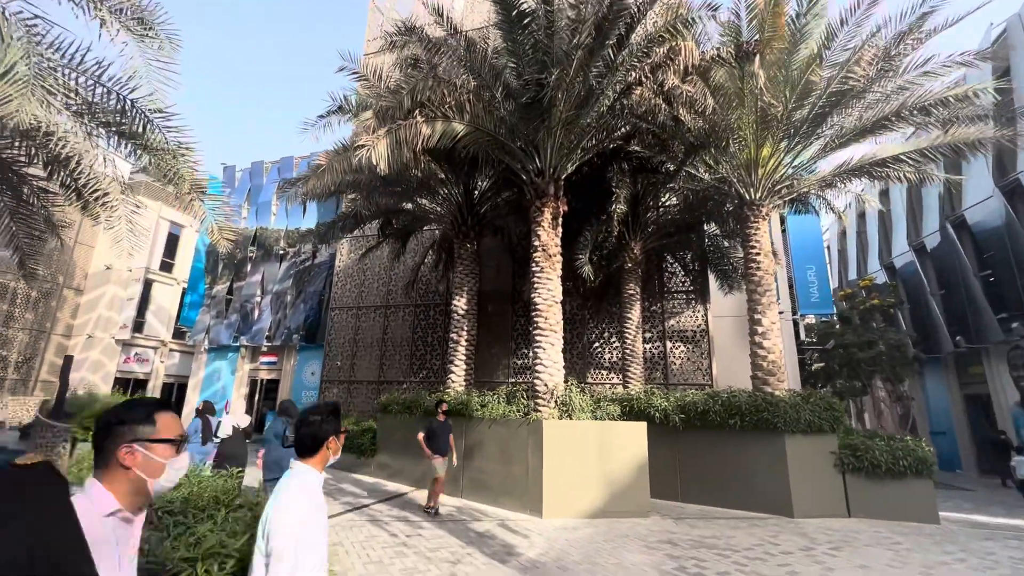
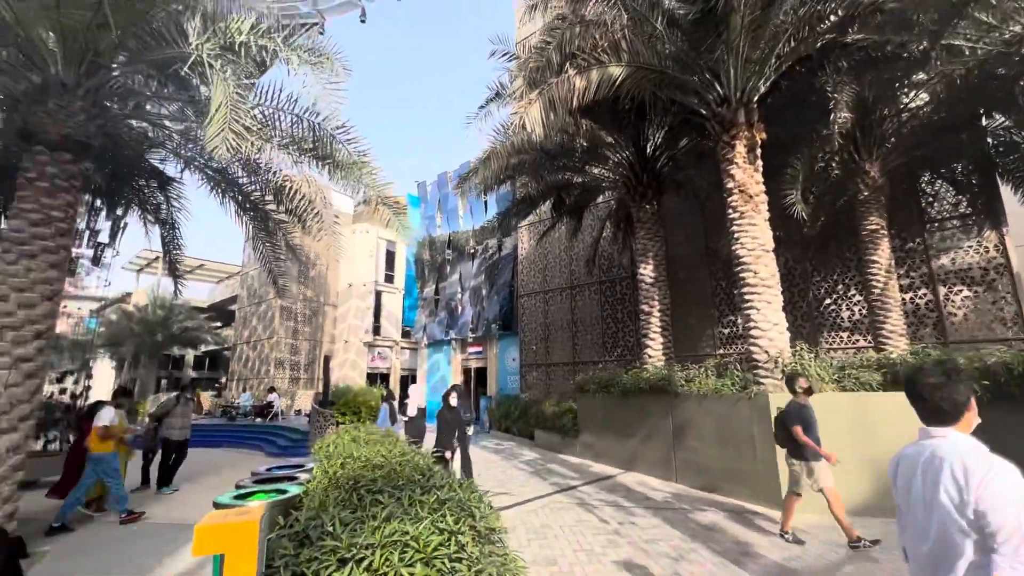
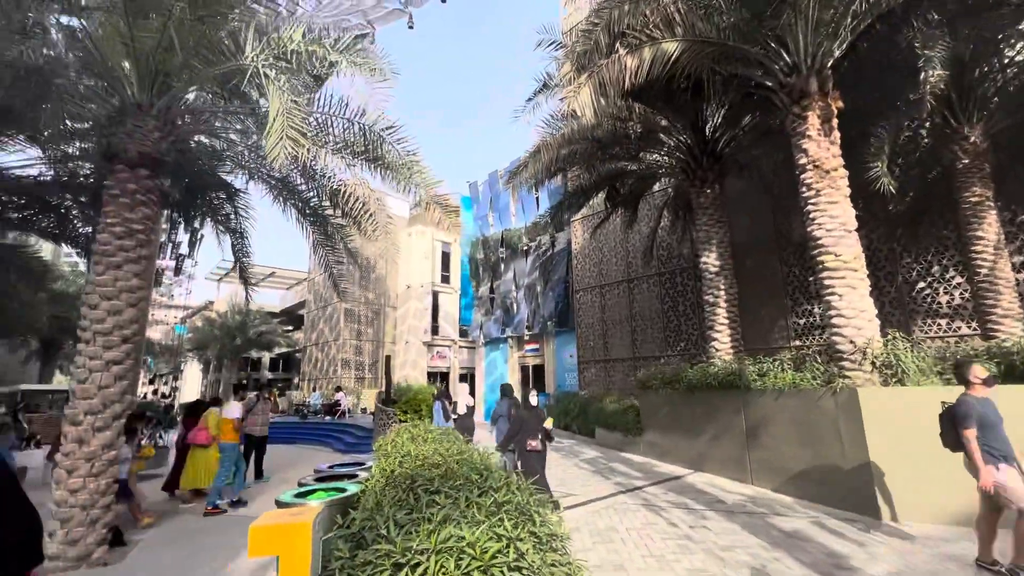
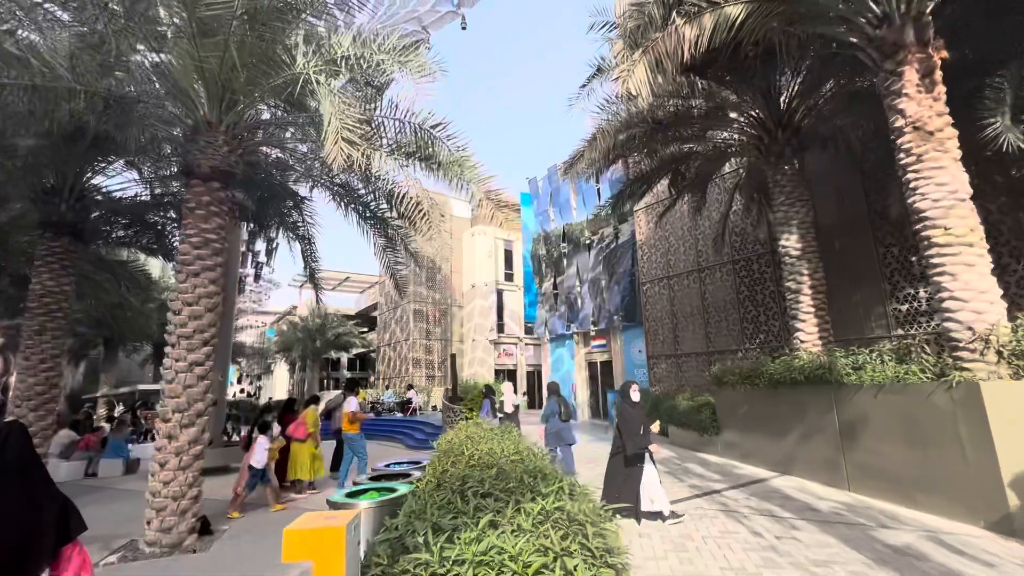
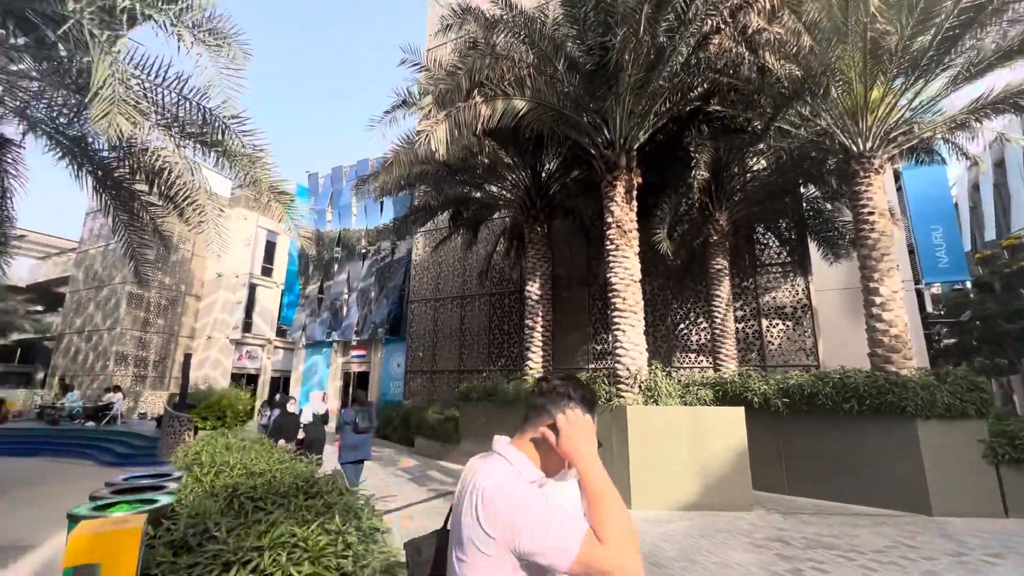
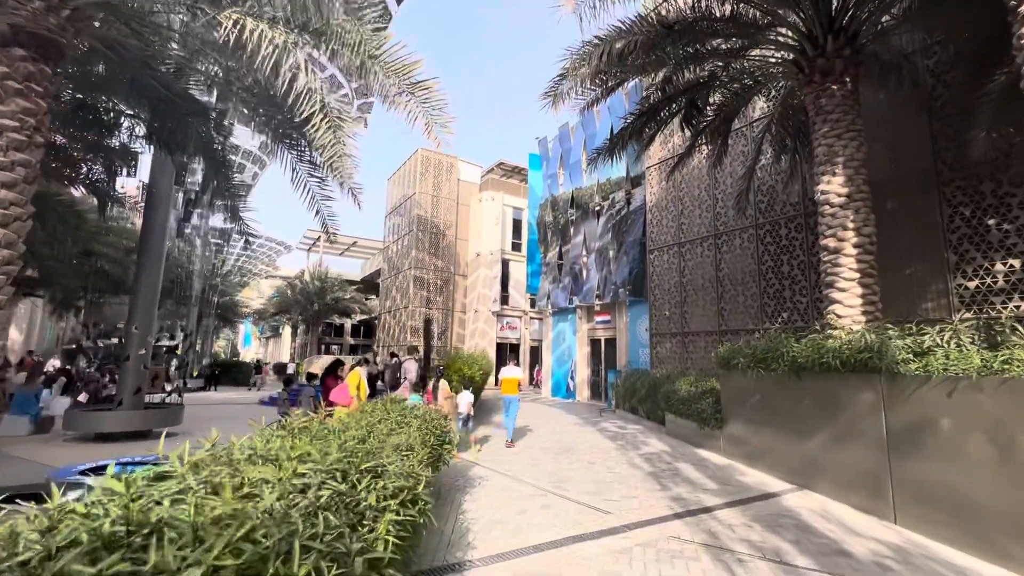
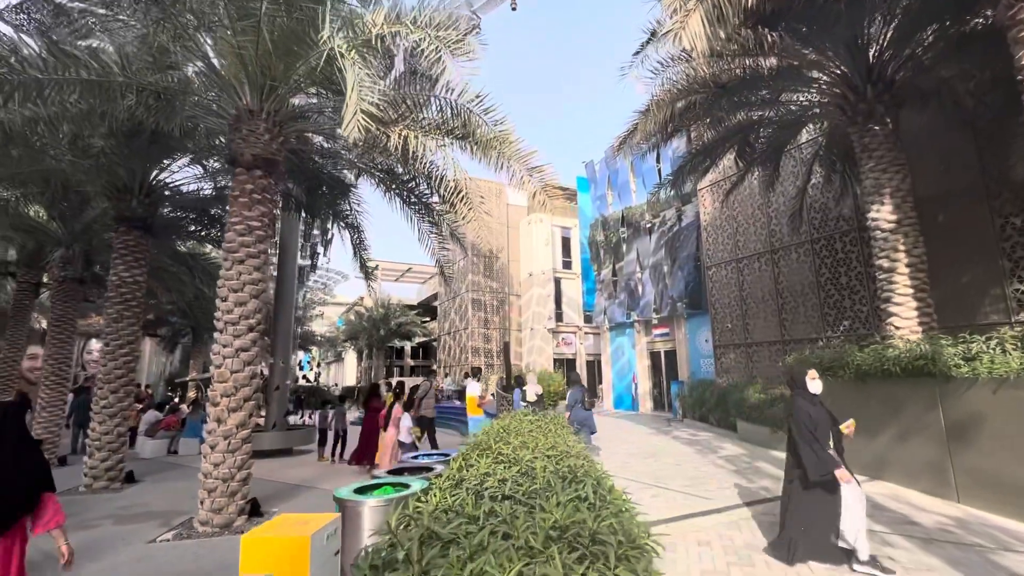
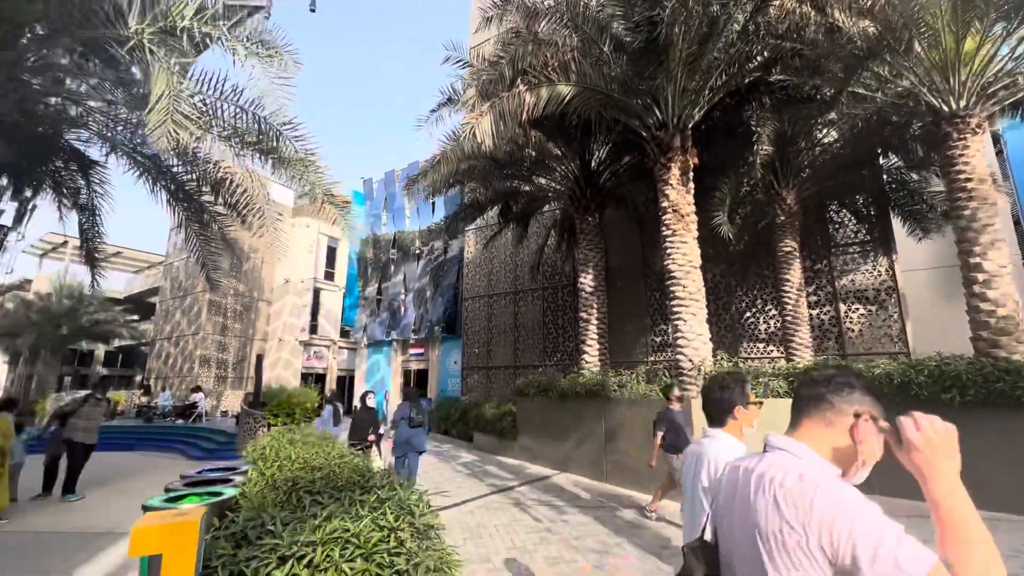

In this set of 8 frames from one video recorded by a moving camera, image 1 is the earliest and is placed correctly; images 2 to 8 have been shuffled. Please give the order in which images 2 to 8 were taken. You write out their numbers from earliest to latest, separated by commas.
5, 8, 2, 3, 4, 7, 6
